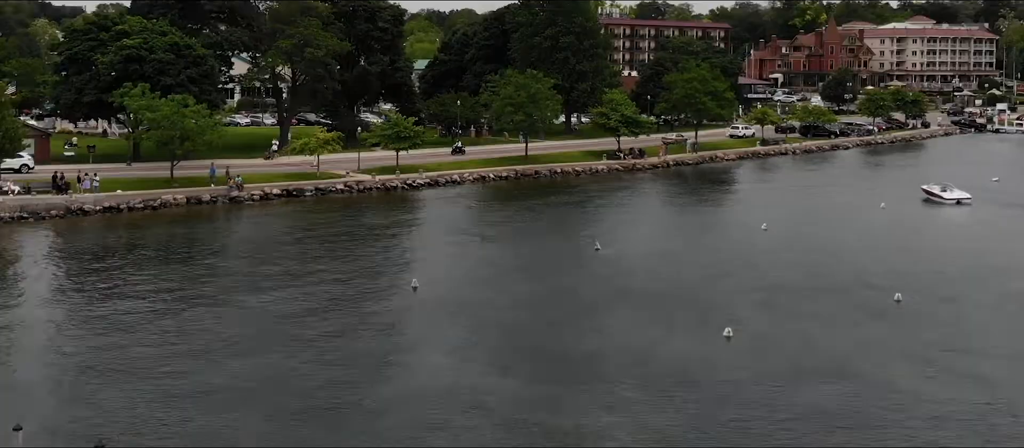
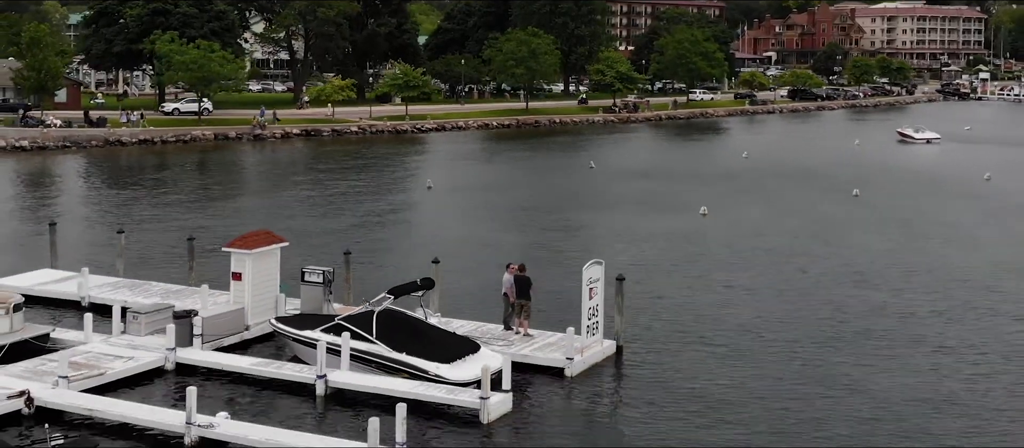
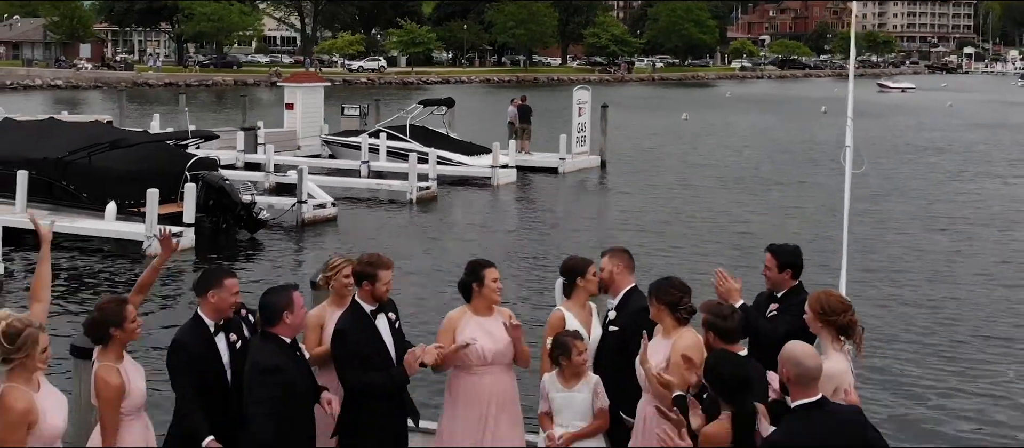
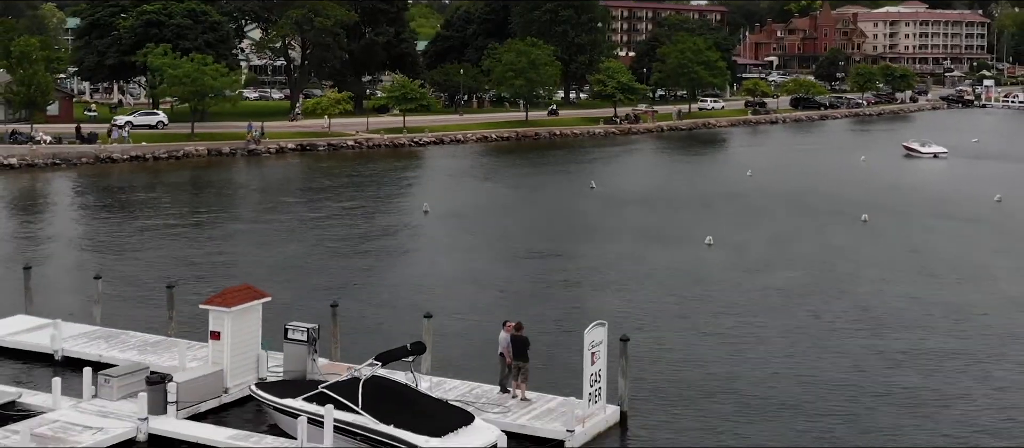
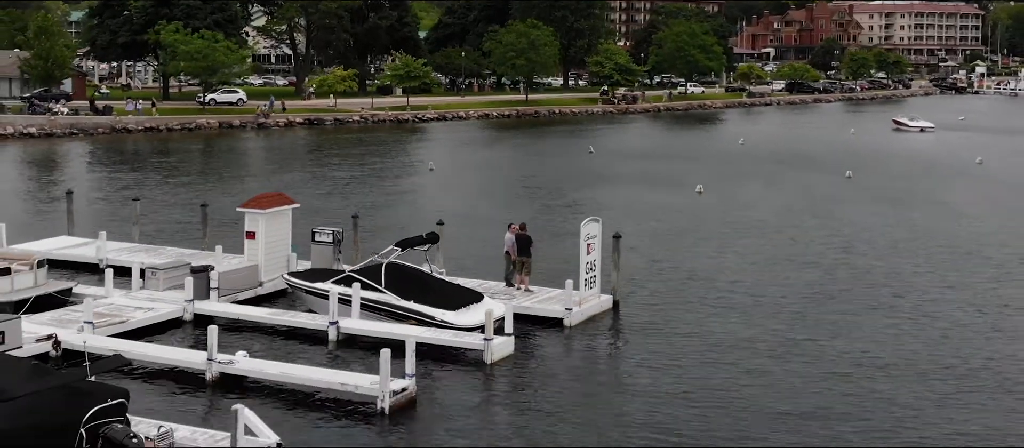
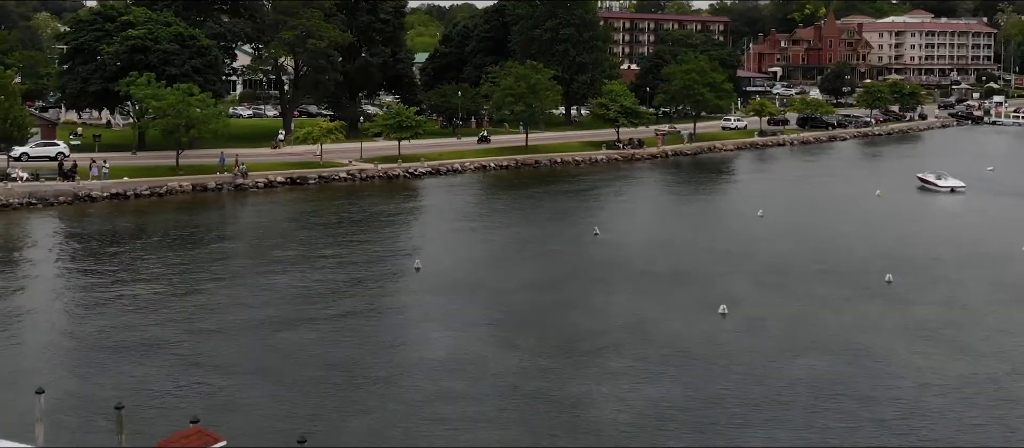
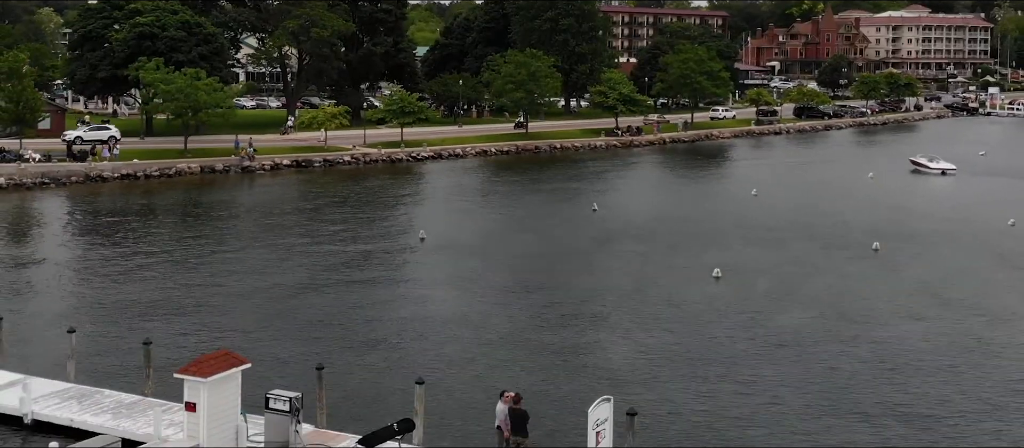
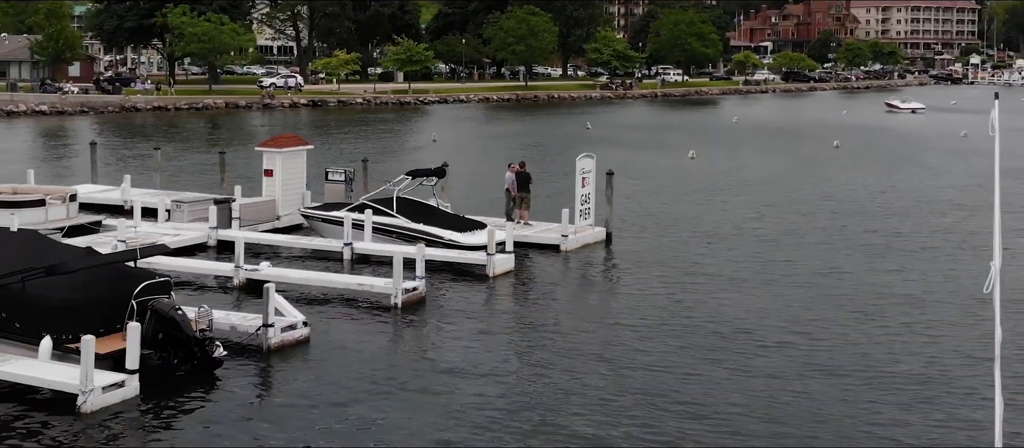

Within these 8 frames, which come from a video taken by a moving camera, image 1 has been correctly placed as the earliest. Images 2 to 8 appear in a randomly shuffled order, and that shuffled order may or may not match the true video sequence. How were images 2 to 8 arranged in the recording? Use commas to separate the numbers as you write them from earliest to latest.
6, 7, 4, 2, 5, 8, 3
